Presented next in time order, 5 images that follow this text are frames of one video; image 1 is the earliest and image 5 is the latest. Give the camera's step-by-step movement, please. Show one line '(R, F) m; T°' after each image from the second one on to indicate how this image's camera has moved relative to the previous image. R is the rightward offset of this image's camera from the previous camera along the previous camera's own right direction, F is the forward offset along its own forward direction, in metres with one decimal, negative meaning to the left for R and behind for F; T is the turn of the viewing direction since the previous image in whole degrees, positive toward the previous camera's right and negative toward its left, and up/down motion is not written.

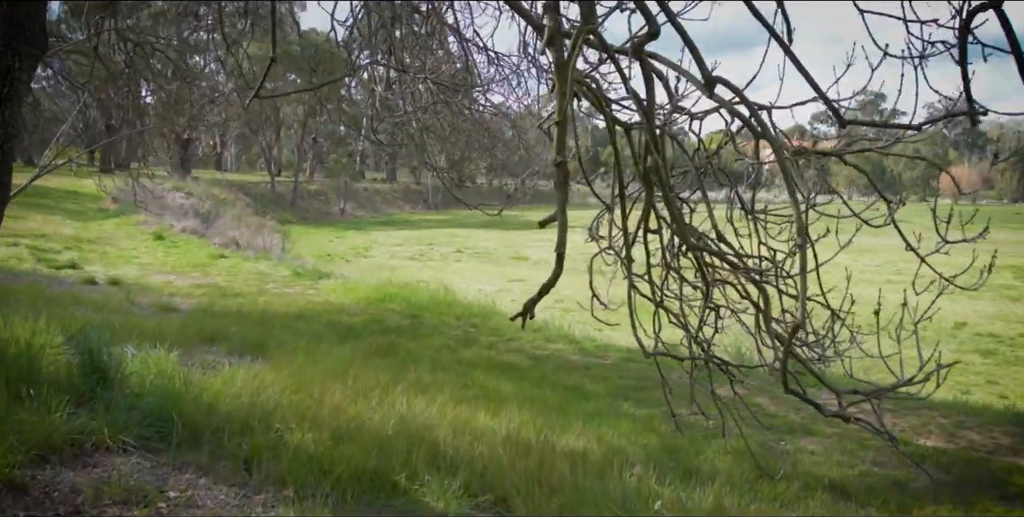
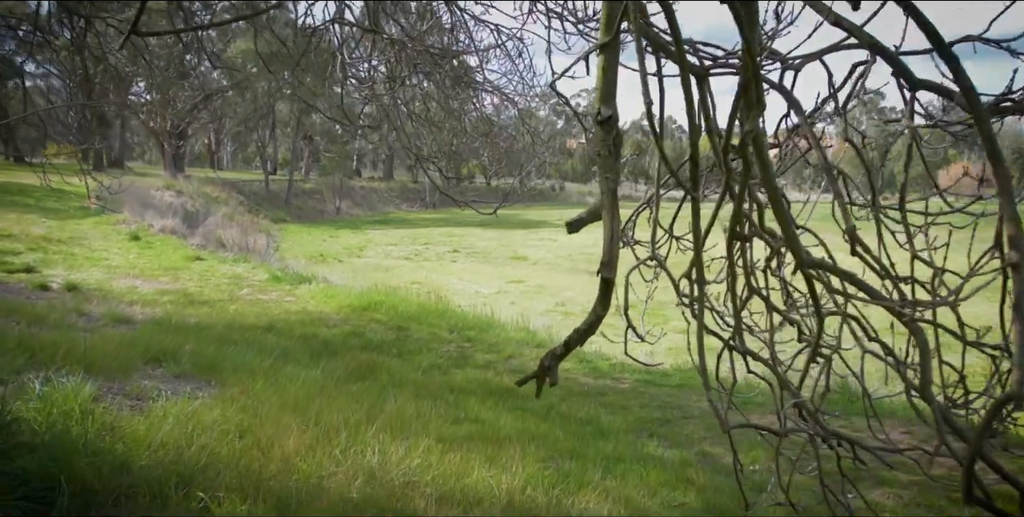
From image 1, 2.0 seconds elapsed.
(0.0, +1.0) m; 0°
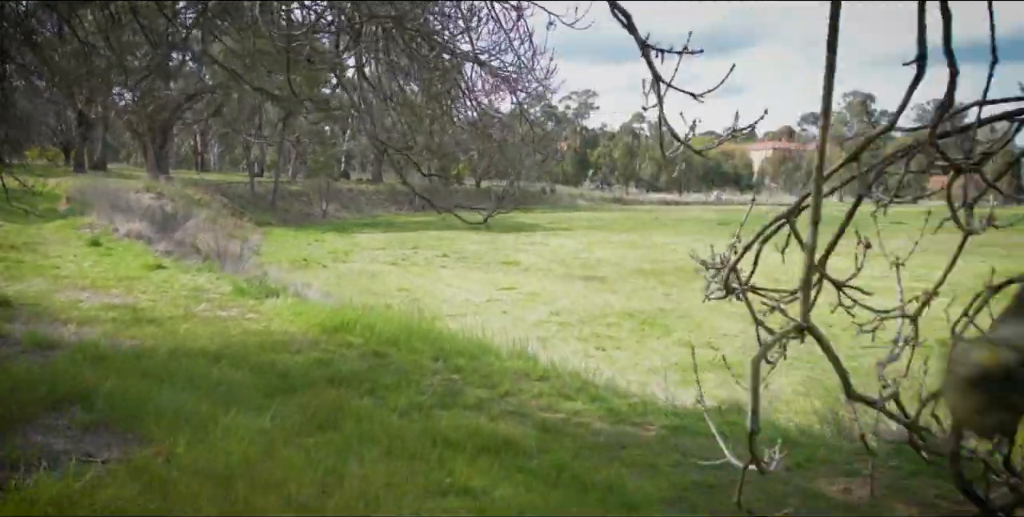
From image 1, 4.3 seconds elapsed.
(0.0, +1.1) m; +1°
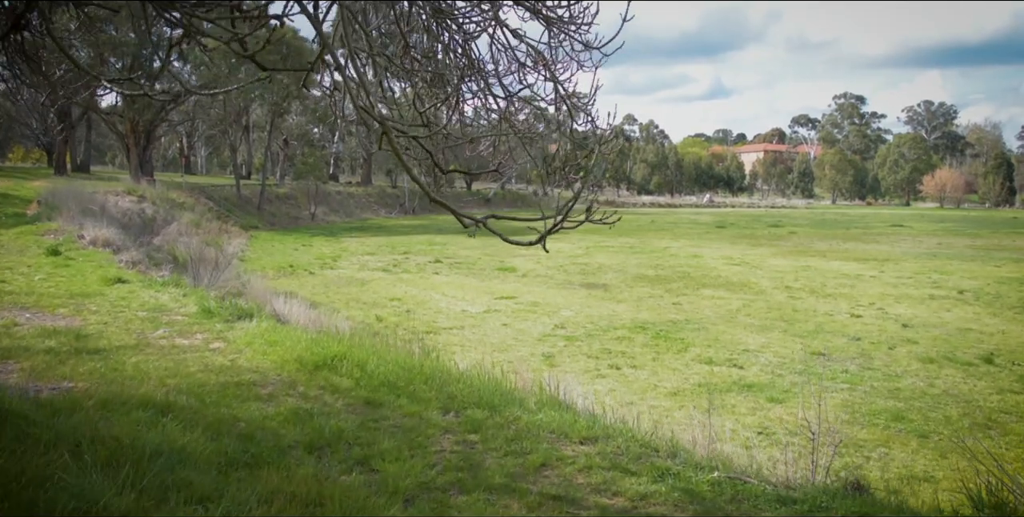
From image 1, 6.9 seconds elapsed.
(-0.2, +1.2) m; +1°
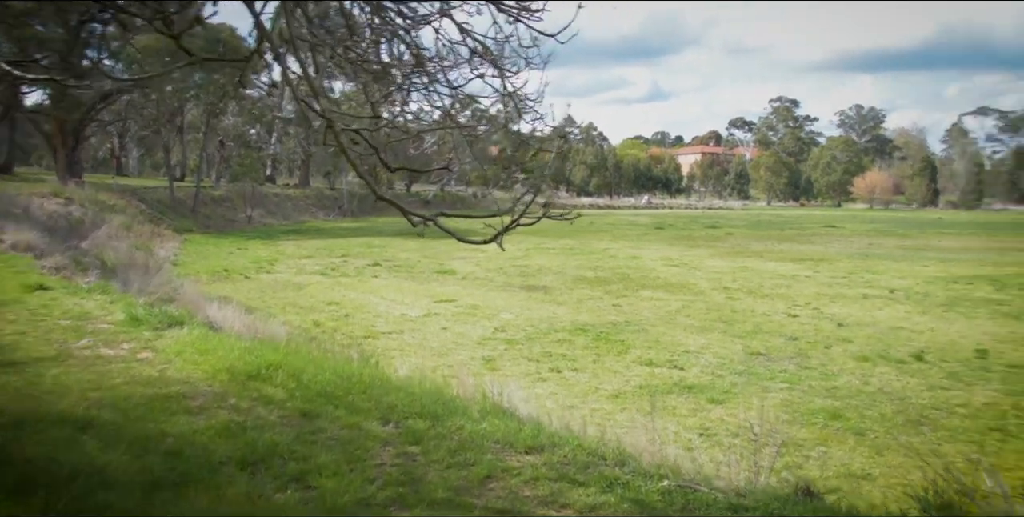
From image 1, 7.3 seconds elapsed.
(0.0, +0.1) m; +4°
